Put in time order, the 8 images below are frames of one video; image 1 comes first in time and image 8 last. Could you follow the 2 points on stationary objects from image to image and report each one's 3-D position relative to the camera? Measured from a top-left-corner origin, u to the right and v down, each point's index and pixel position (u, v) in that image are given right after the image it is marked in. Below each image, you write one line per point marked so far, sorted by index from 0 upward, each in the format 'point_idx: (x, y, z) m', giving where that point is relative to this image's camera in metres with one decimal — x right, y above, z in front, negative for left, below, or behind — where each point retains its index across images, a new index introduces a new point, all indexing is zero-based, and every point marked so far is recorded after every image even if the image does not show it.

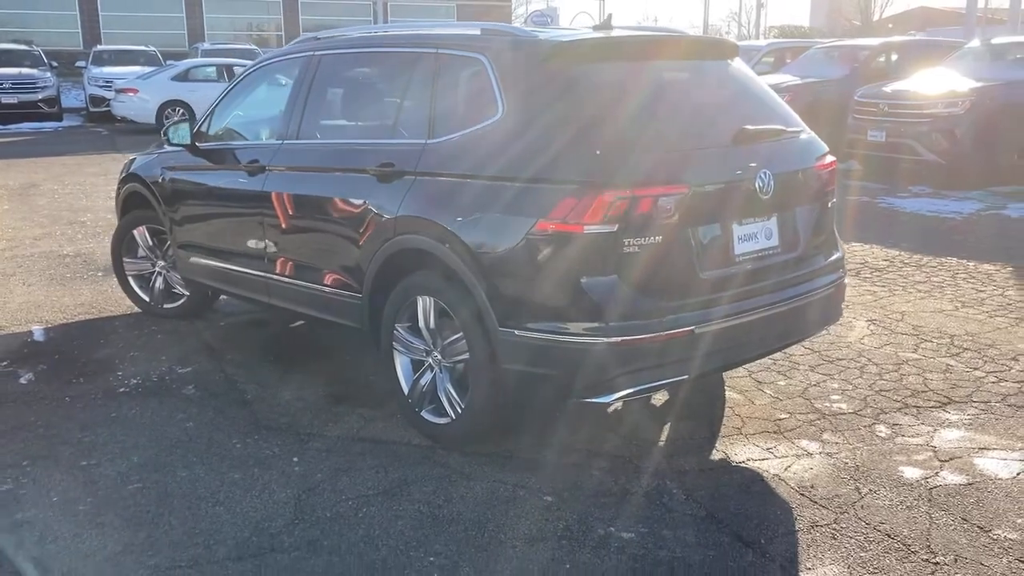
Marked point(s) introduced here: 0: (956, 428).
0: (+2.0, -0.6, +4.2) m
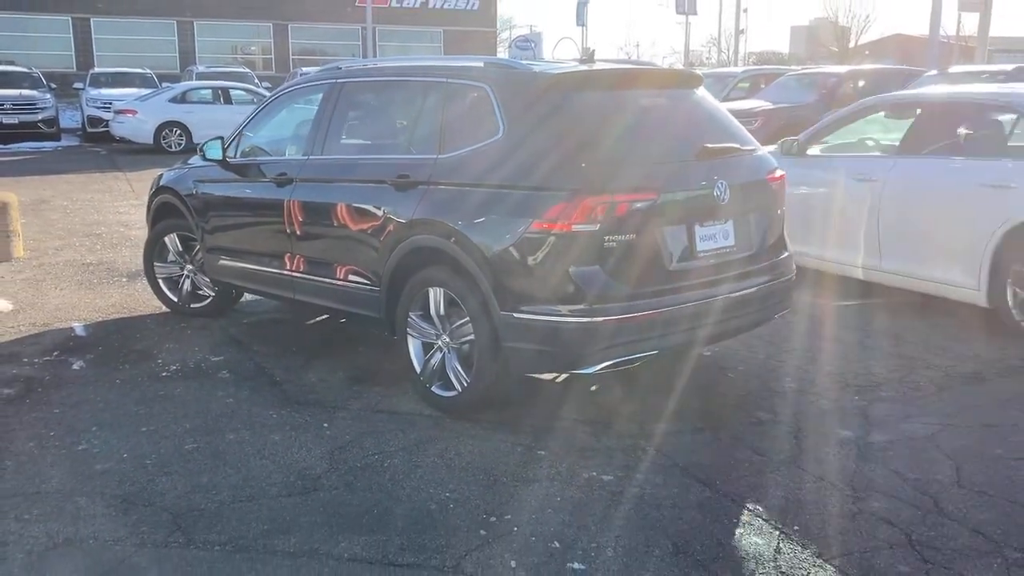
0: (+2.0, -0.6, +4.9) m
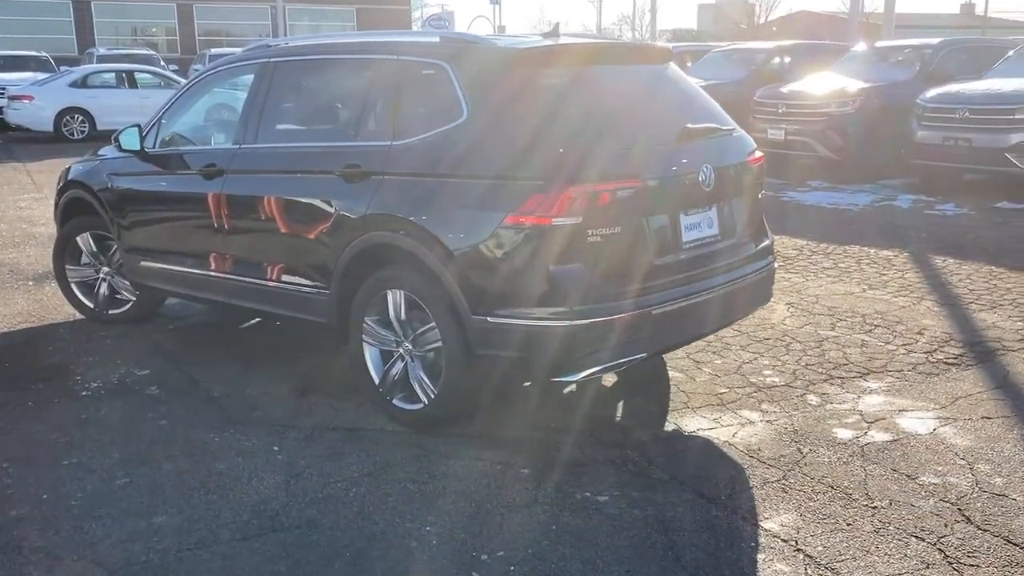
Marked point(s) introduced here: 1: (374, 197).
0: (+1.8, -0.5, +4.6) m
1: (-0.6, +0.4, +4.3) m
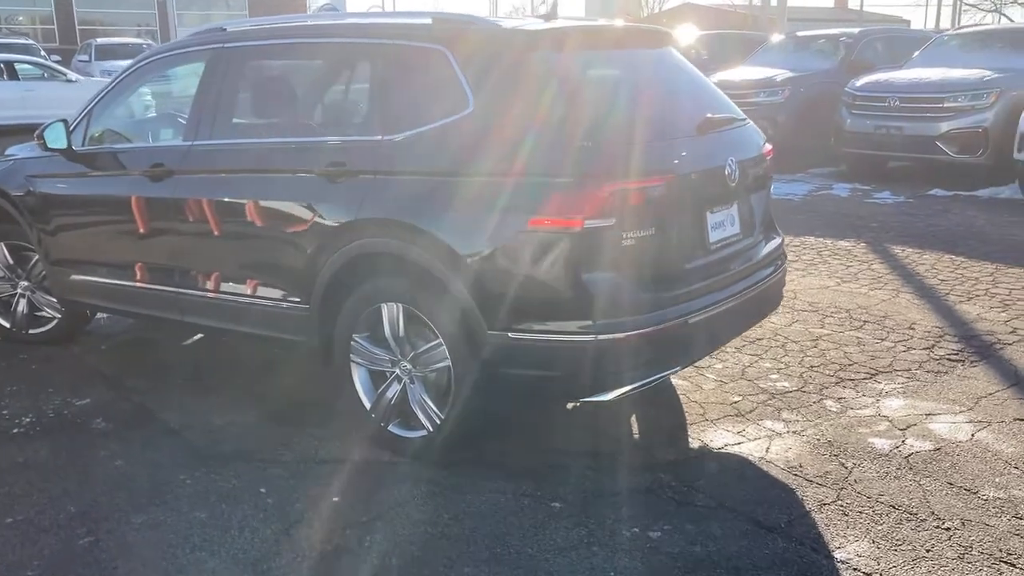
0: (+1.8, -0.5, +4.4) m
1: (-0.6, +0.4, +3.8) m
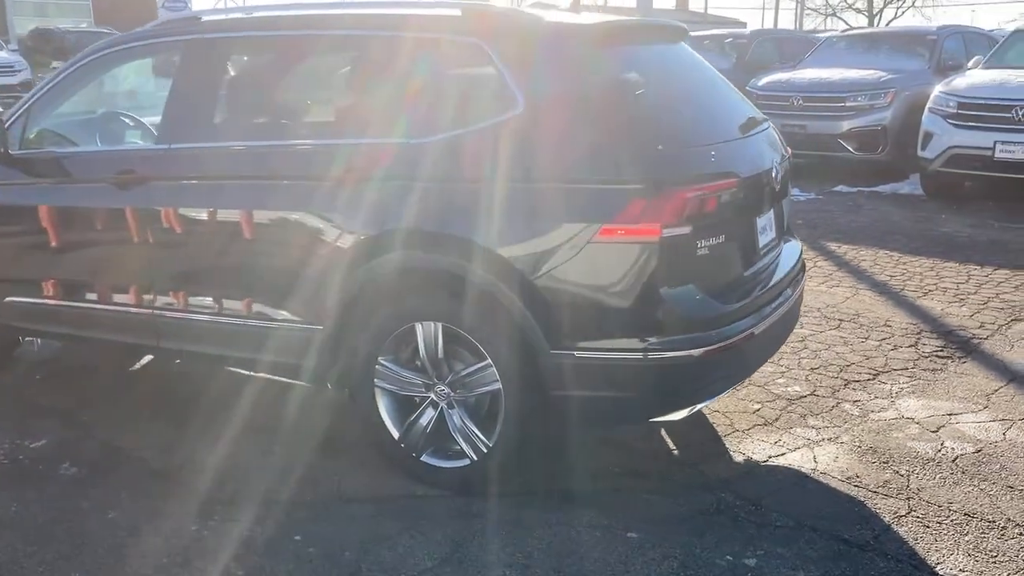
0: (+1.9, -0.5, +4.4) m
1: (-0.4, +0.3, +3.4) m
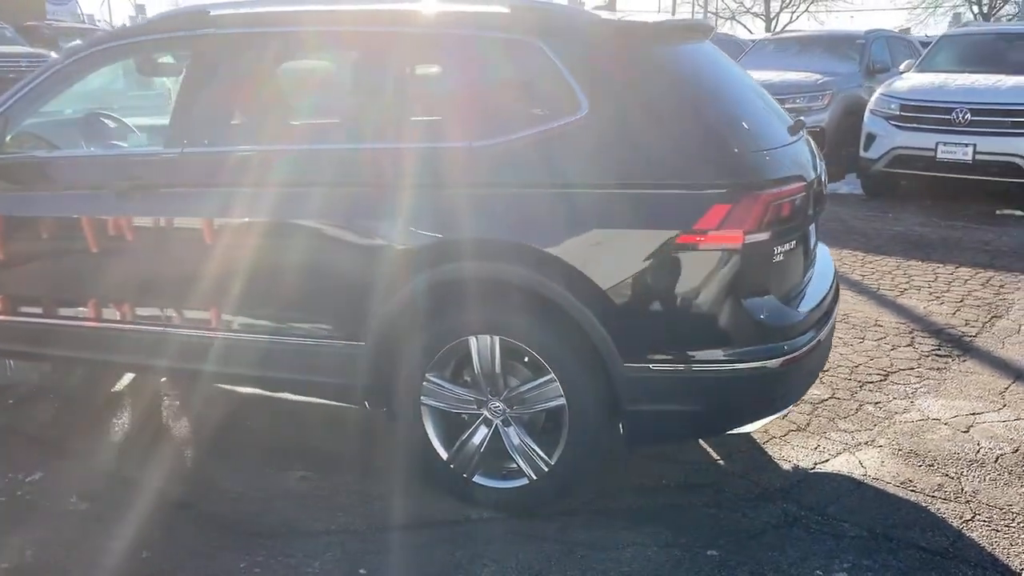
0: (+2.0, -0.5, +4.5) m
1: (-0.2, +0.2, +3.2) m
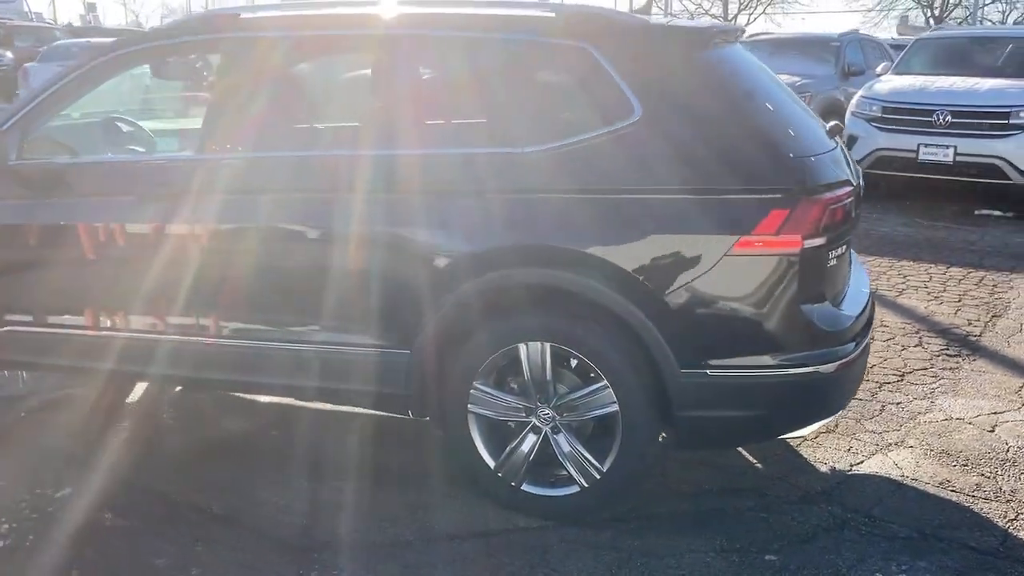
0: (+2.1, -0.5, +4.5) m
1: (-0.1, +0.2, +3.2) m
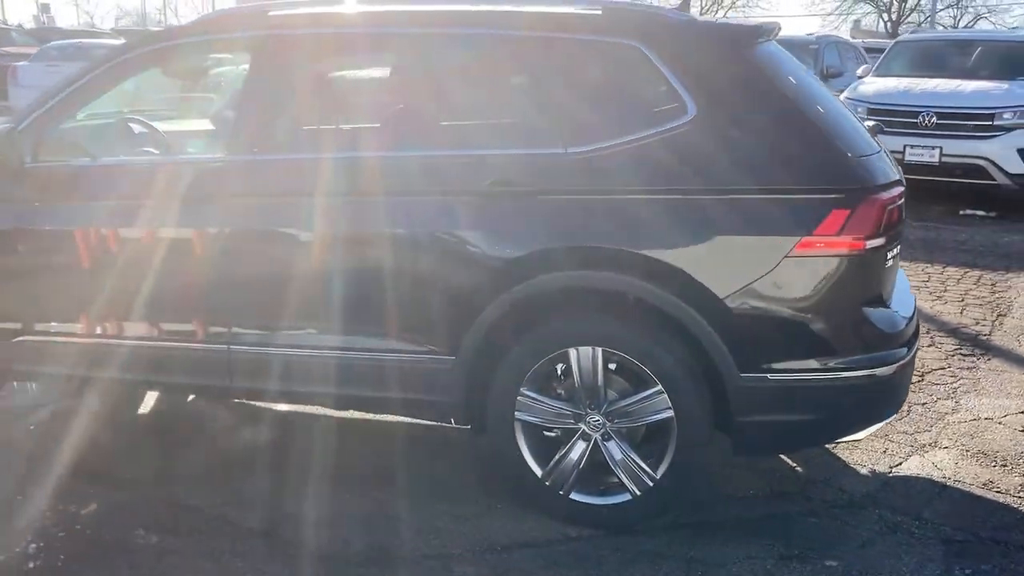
0: (+2.2, -0.5, +4.5) m
1: (+0.1, +0.2, +3.1) m
